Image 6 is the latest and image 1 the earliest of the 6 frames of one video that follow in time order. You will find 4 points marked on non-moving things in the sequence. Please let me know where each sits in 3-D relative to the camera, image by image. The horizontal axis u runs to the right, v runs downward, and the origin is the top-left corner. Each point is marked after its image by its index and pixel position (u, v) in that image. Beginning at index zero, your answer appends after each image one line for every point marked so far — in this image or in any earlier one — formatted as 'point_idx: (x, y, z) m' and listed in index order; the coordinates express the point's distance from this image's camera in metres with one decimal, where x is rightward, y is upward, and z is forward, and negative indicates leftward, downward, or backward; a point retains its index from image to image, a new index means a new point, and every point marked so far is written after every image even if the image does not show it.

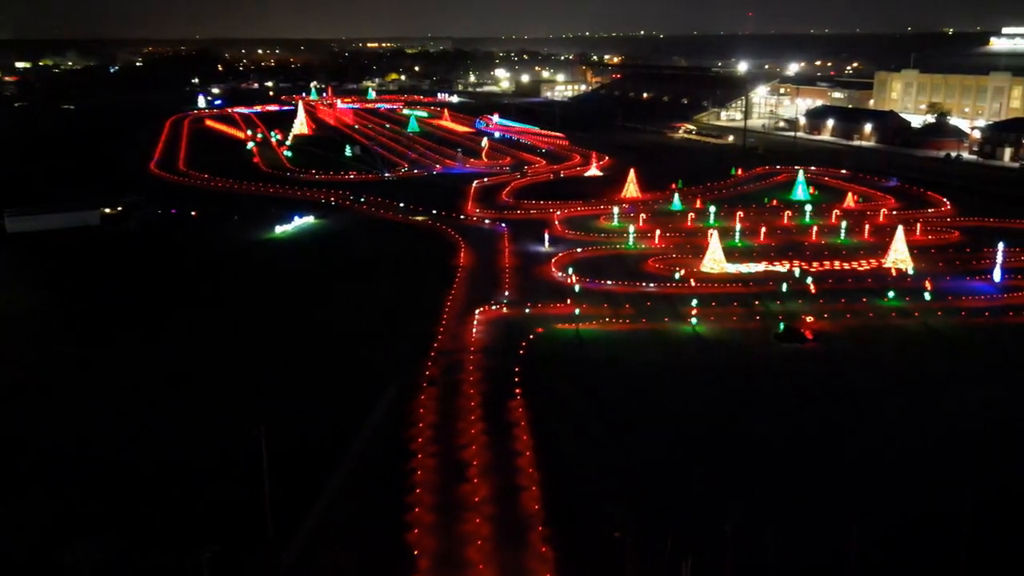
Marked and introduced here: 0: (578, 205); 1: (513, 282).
0: (+1.4, +1.7, +18.0) m
1: (0.0, +0.1, +12.4) m
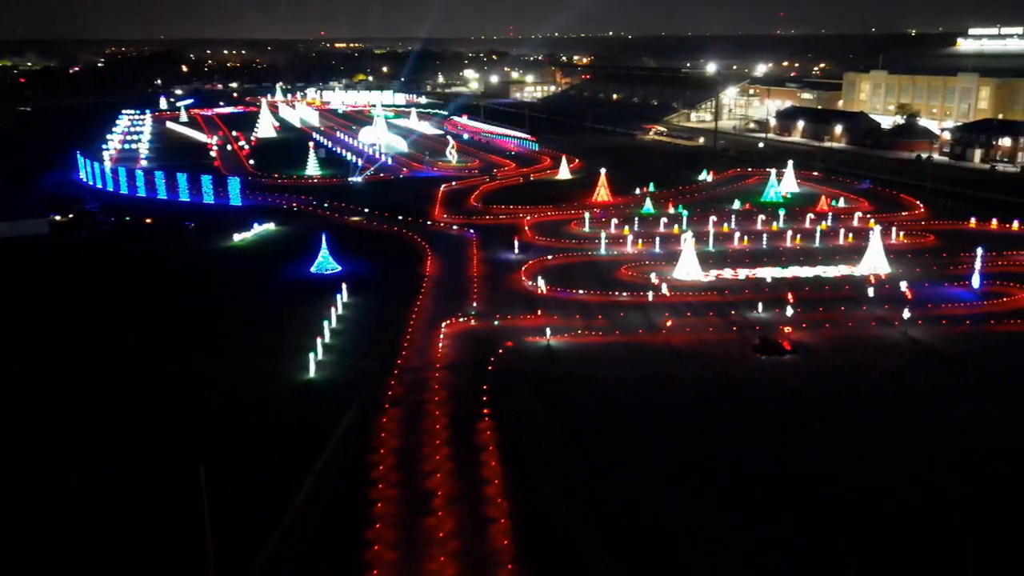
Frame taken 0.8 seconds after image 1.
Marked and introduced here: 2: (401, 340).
0: (+0.7, +1.6, +17.6) m
1: (-0.4, -0.1, +12.0) m
2: (-1.3, -0.6, +10.1) m
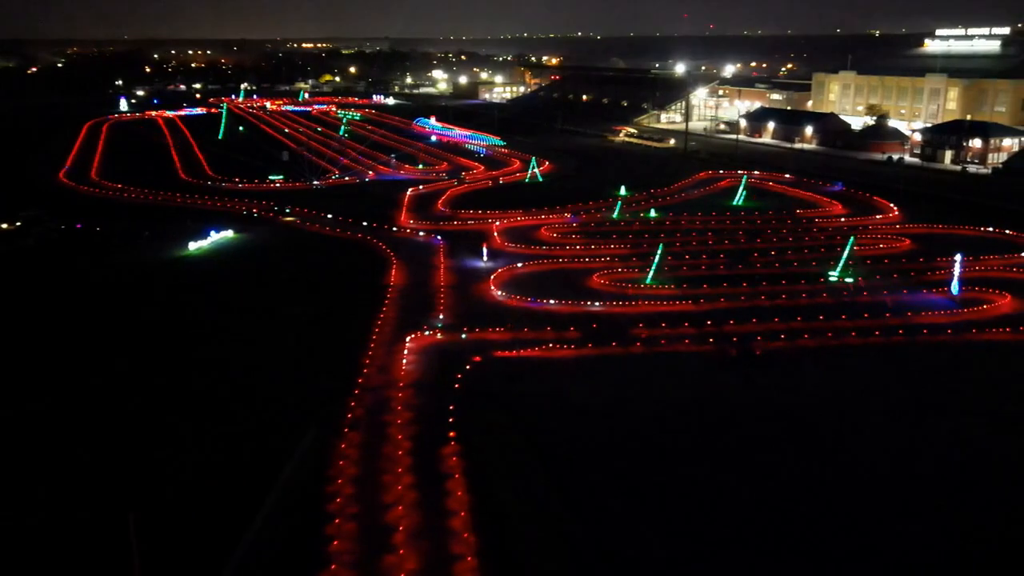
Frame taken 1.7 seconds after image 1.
0: (+0.1, +1.5, +17.2) m
1: (-0.8, -0.2, +11.5) m
2: (-1.6, -0.8, +9.6) m
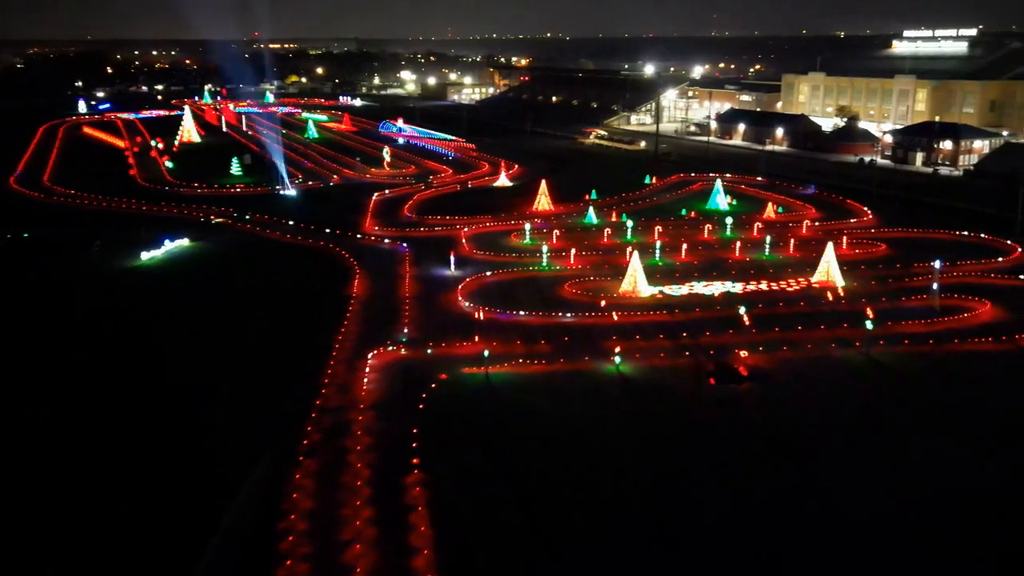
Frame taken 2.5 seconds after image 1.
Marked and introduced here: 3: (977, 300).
0: (-0.5, +1.3, +16.7) m
1: (-1.2, -0.3, +11.0) m
2: (-2.0, -0.9, +9.0) m
3: (+6.0, -0.2, +11.2) m
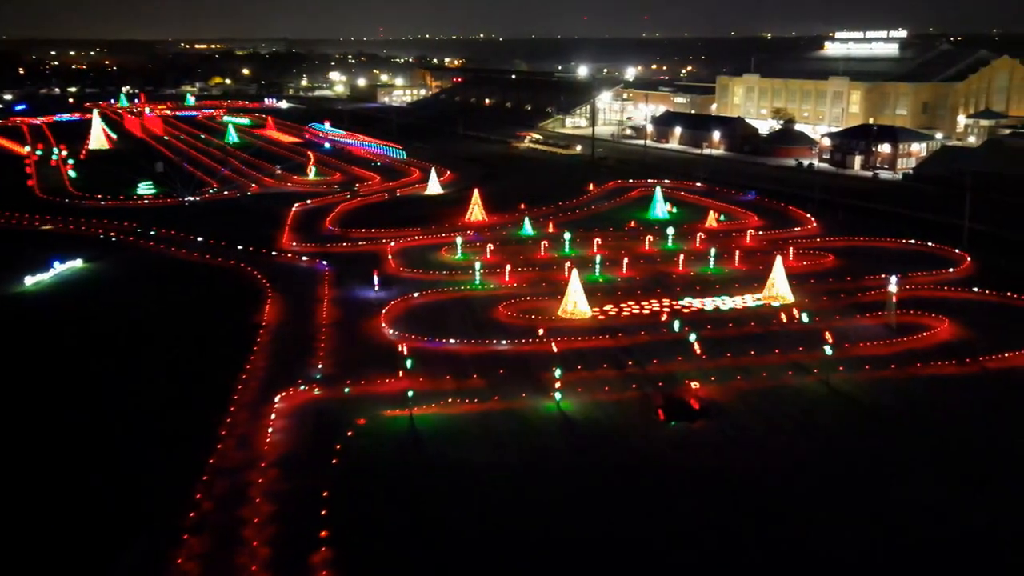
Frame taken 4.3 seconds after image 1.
0: (-1.7, +1.0, +15.6) m
1: (-2.1, -0.7, +9.9) m
2: (-2.6, -1.2, +7.9) m
3: (+5.2, -0.3, +10.6) m
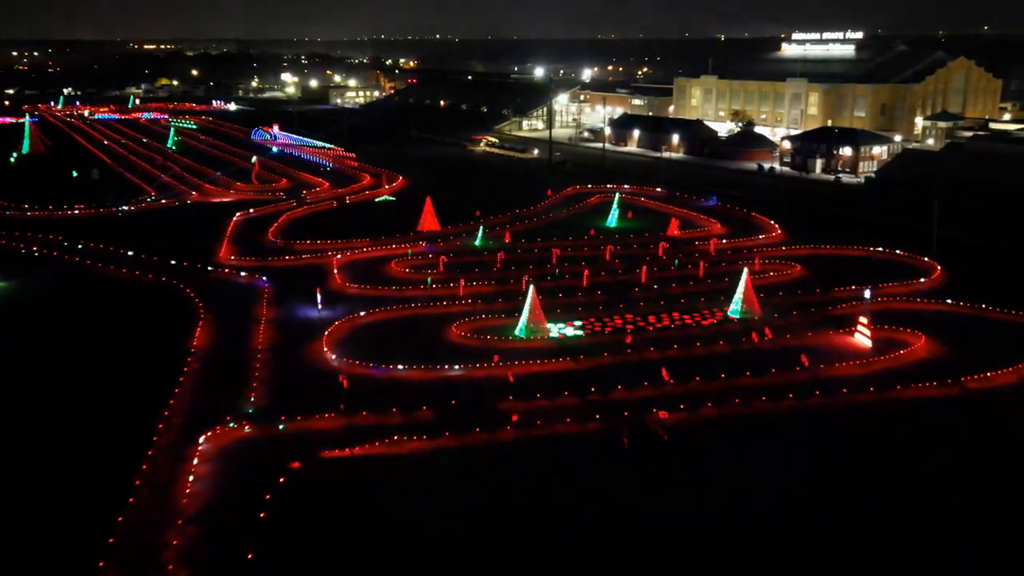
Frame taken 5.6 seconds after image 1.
0: (-2.5, +0.8, +14.8) m
1: (-2.6, -0.9, +9.0) m
2: (-3.0, -1.5, +7.0) m
3: (+4.6, -0.5, +10.1) m
